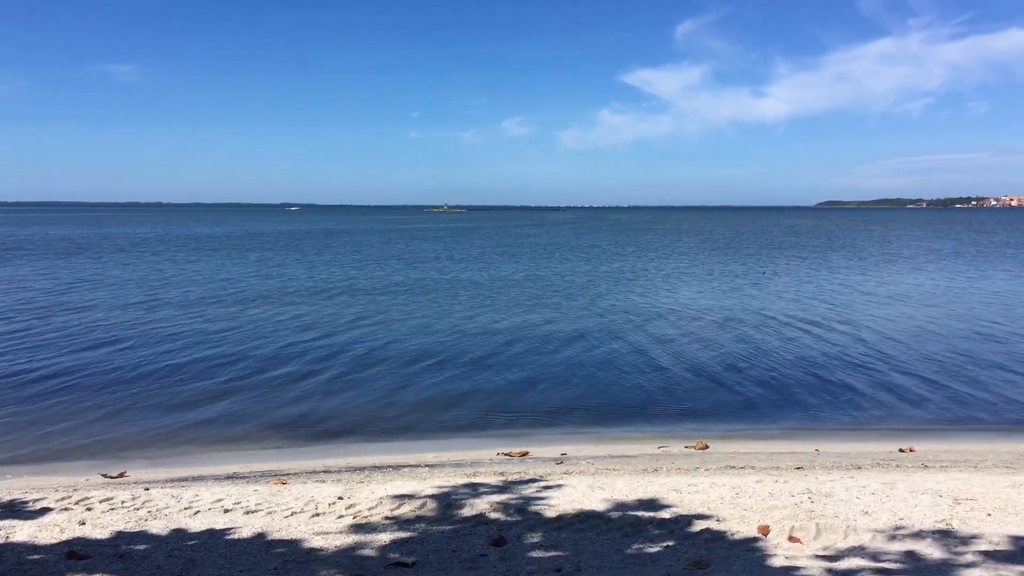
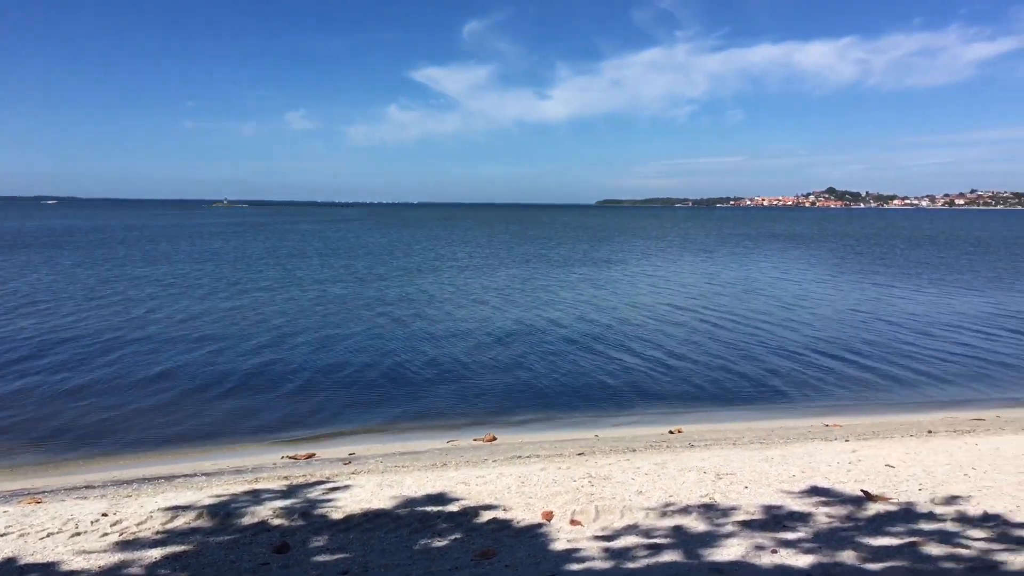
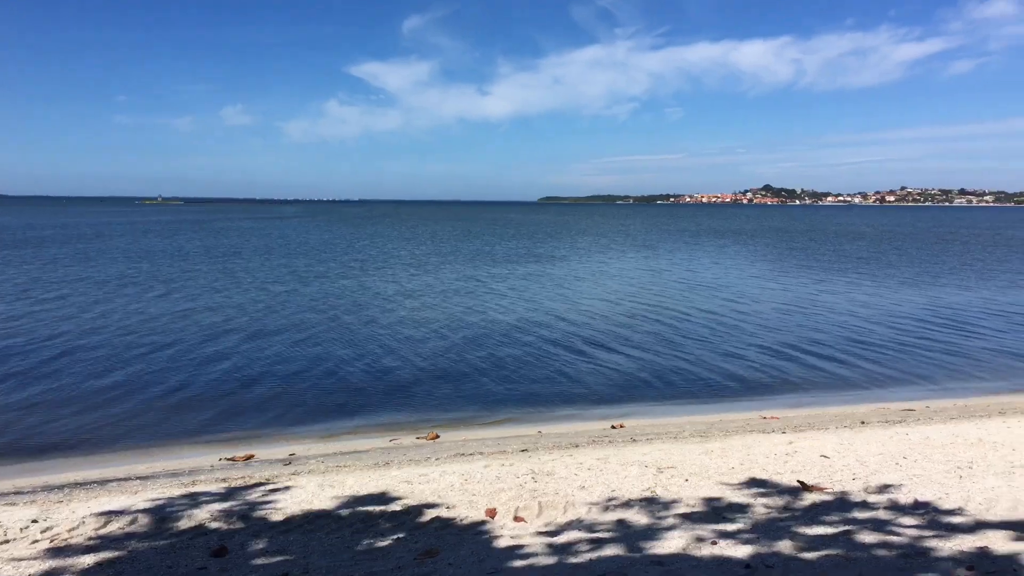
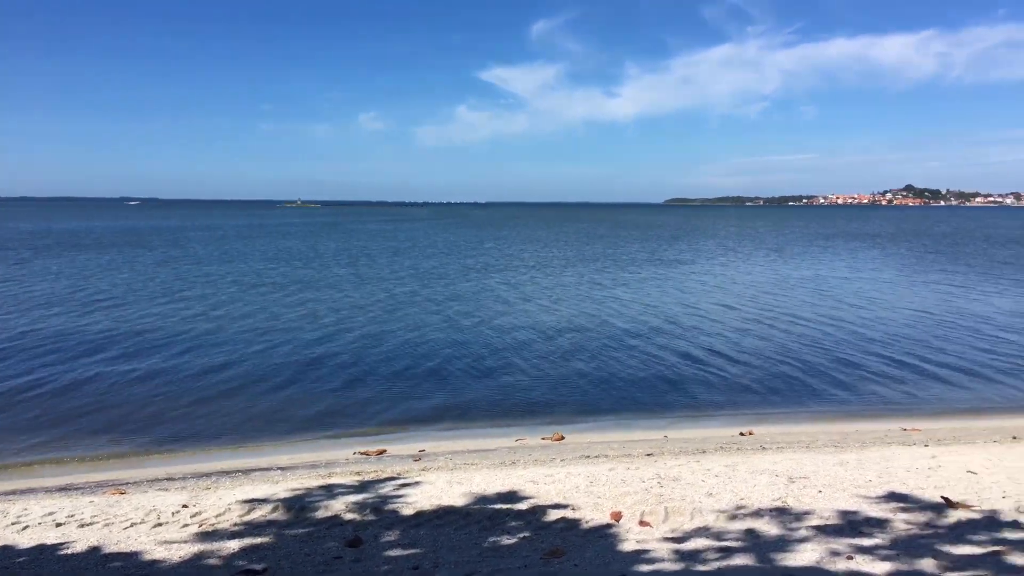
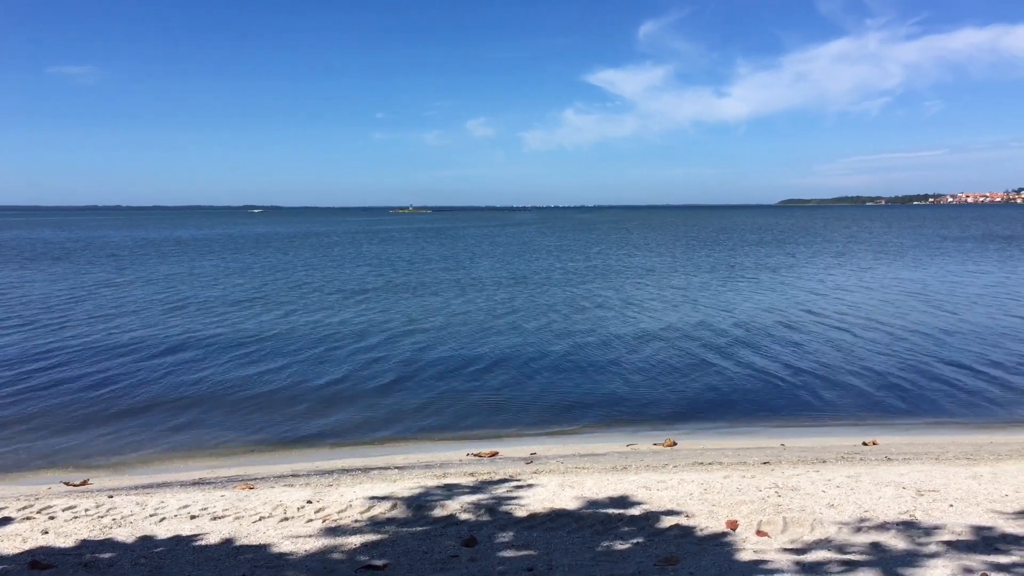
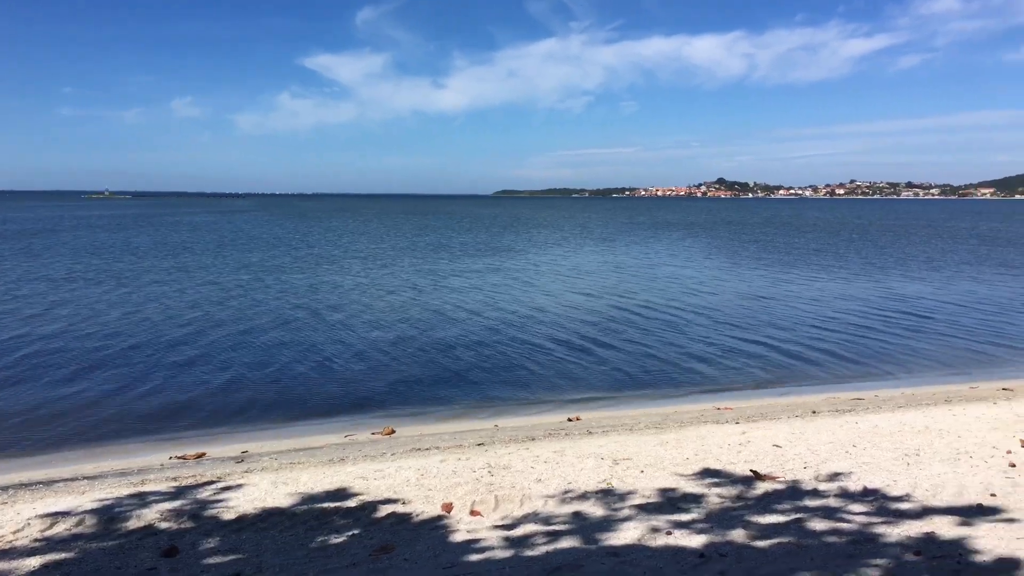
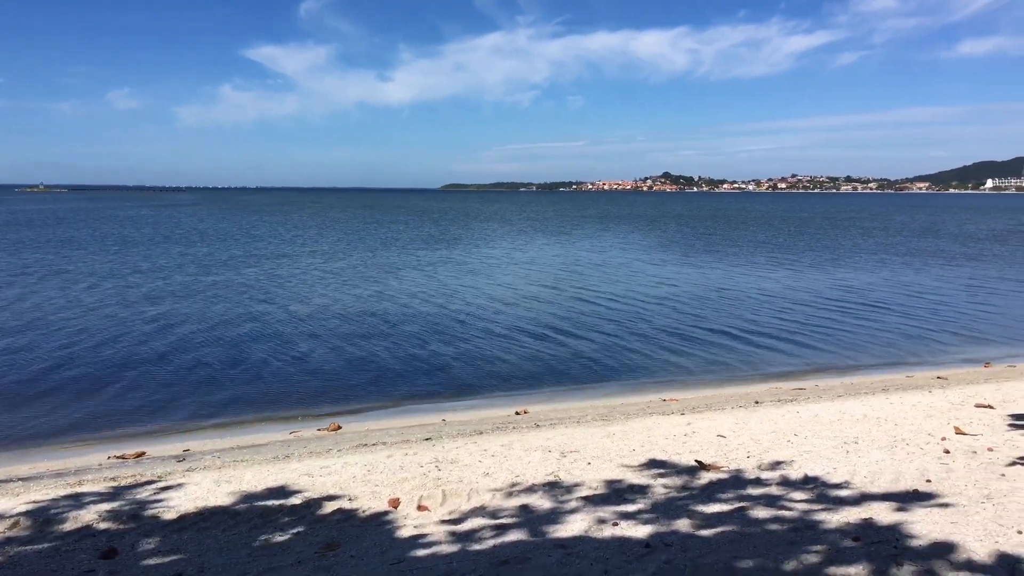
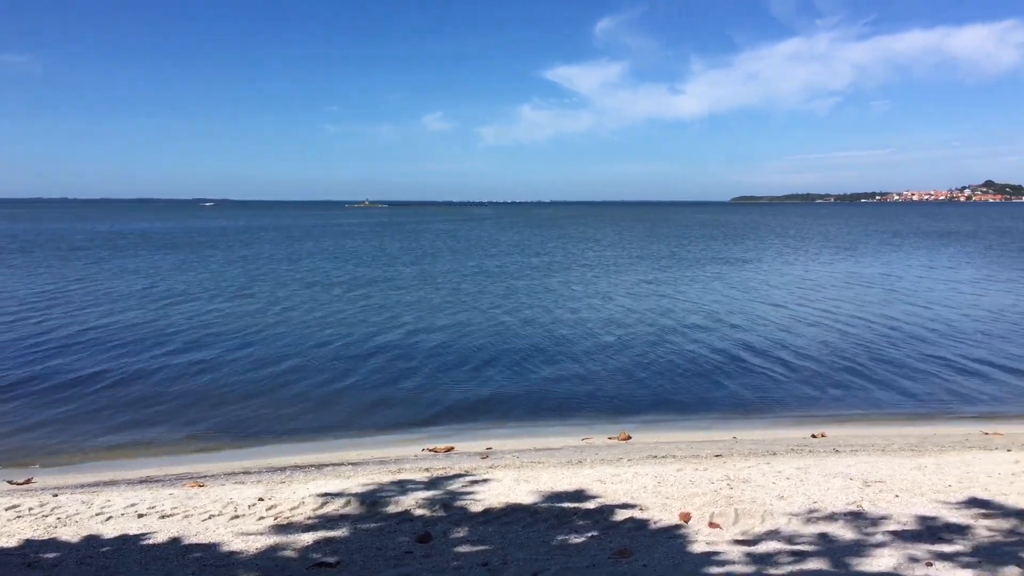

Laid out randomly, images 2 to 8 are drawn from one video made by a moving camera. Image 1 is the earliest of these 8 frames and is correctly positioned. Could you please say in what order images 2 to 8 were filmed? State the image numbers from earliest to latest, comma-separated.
5, 8, 4, 2, 3, 6, 7
